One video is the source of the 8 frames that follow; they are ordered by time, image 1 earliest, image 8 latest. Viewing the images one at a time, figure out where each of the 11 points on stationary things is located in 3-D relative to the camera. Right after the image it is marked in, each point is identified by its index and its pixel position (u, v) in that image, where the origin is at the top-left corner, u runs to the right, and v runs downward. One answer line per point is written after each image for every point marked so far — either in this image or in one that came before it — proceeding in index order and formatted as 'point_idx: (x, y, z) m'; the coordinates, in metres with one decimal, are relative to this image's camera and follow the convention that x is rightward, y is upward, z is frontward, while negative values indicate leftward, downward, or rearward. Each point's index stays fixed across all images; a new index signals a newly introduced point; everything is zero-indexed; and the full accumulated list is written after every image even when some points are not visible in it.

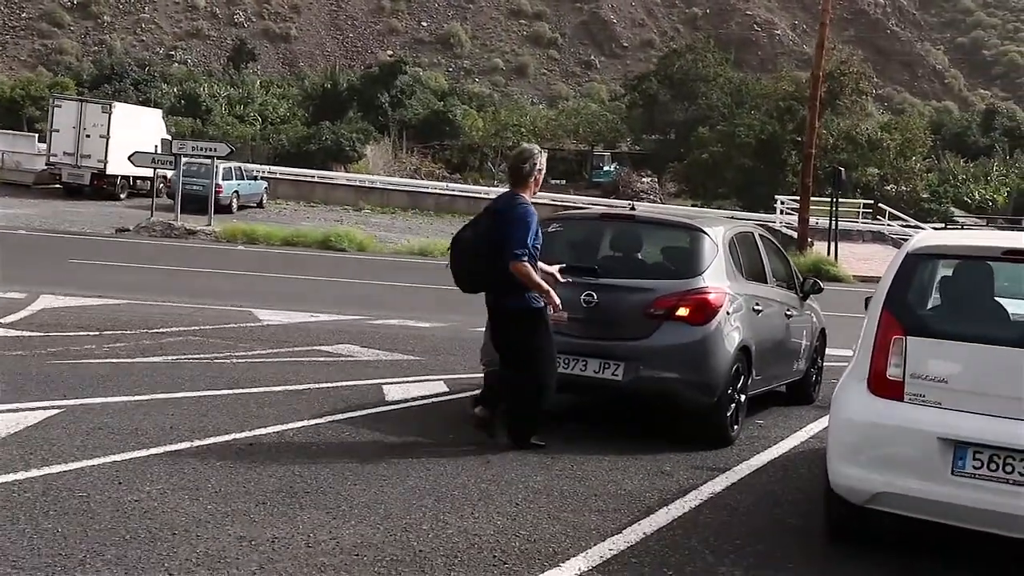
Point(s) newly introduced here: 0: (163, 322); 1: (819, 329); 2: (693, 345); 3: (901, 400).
0: (-3.8, -0.4, +12.5) m
1: (+2.6, -0.3, +9.6) m
2: (+1.1, -0.4, +6.9) m
3: (+1.6, -0.5, +4.8) m
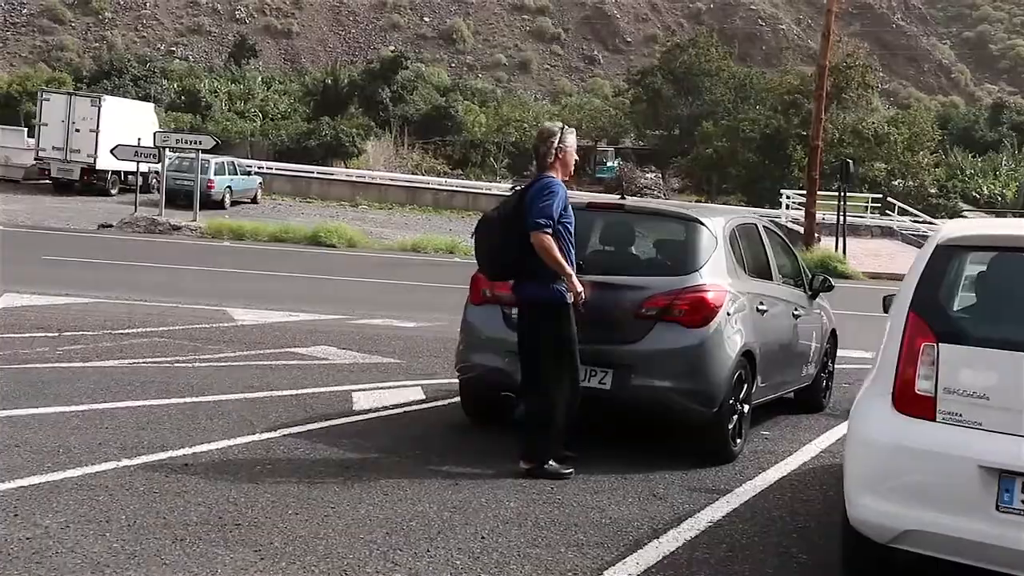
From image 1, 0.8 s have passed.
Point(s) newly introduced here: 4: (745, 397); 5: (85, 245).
0: (-3.9, -0.3, +11.7) m
1: (+2.5, -0.3, +8.8) m
2: (+1.0, -0.3, +6.2) m
3: (+1.5, -0.5, +4.1) m
4: (+1.4, -0.6, +6.7) m
5: (-7.1, +0.7, +18.9) m
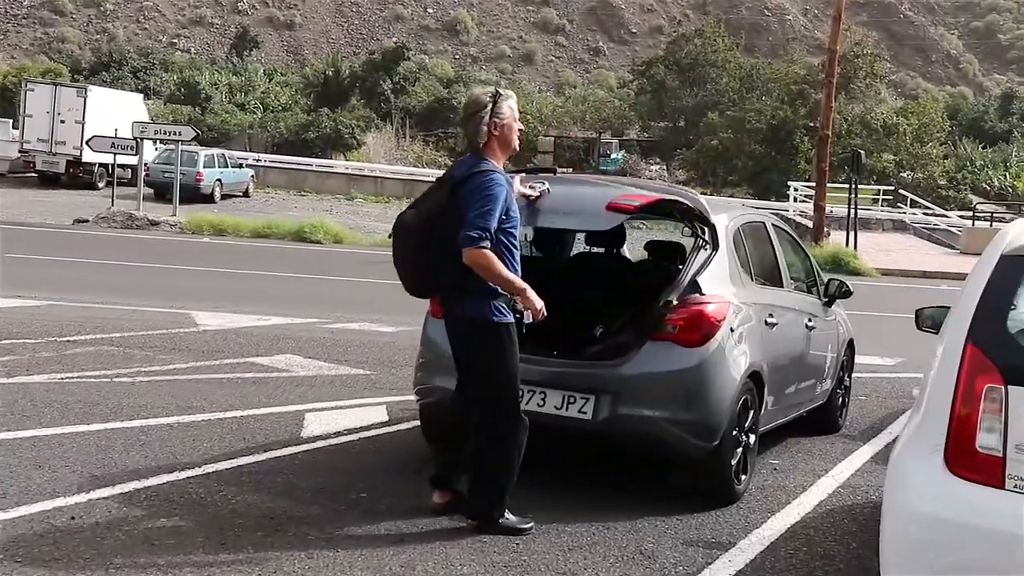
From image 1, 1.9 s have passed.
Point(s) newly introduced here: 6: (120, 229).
0: (-4.1, -0.4, +10.8) m
1: (+2.3, -0.4, +7.8) m
2: (+0.8, -0.4, +5.2) m
3: (+1.3, -0.5, +3.1) m
4: (+1.2, -0.7, +5.7) m
5: (-7.2, +0.7, +17.9) m
6: (-6.8, +1.0, +19.7) m
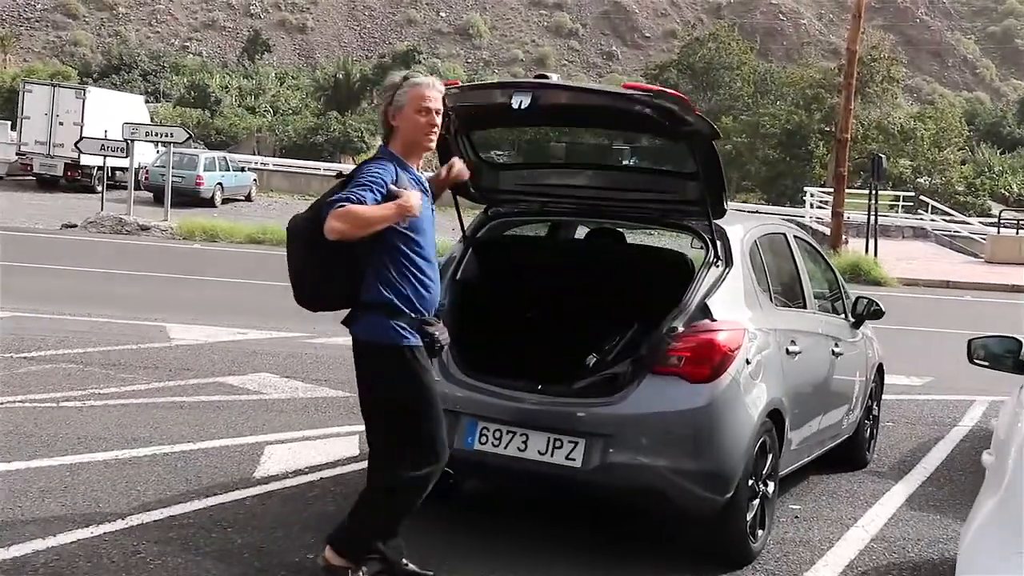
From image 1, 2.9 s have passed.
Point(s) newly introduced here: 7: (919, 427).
0: (-4.1, -0.5, +10.0) m
1: (+2.2, -0.5, +7.0) m
2: (+0.7, -0.5, +4.4) m
3: (+1.2, -0.6, +2.3) m
4: (+1.1, -0.8, +4.9) m
5: (-7.1, +0.6, +17.2) m
6: (-6.7, +0.9, +19.0) m
7: (+2.9, -1.0, +8.1) m
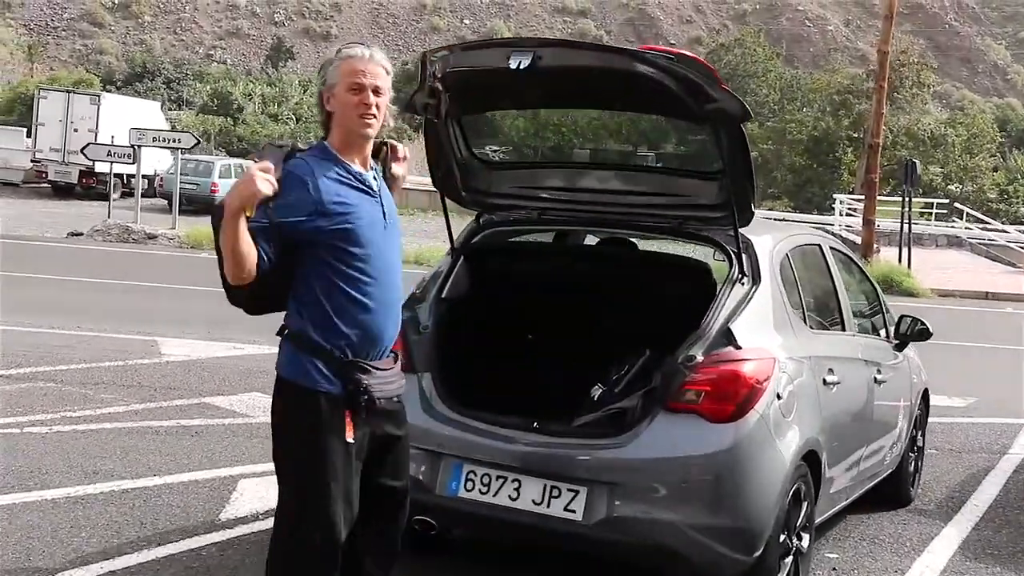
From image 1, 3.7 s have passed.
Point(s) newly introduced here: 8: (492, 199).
0: (-4.0, -0.6, +9.4) m
1: (+2.2, -0.6, +6.3) m
2: (+0.7, -0.6, +3.7) m
3: (+1.1, -0.7, +1.6) m
4: (+1.1, -0.9, +4.2) m
5: (-6.9, +0.5, +16.7) m
6: (-6.4, +0.7, +18.5) m
7: (+2.9, -1.1, +7.4) m
8: (-0.1, +0.4, +5.1) m
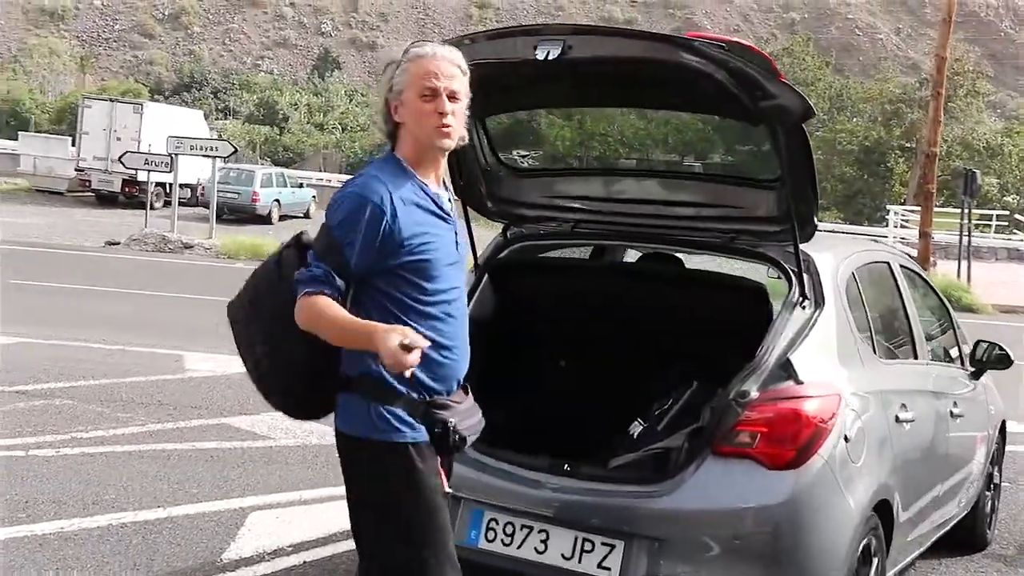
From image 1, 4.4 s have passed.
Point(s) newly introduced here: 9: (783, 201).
0: (-3.7, -0.7, +9.1) m
1: (+2.4, -0.7, +5.7) m
2: (+0.7, -0.6, +3.2) m
3: (+1.1, -0.7, +1.0) m
4: (+1.2, -0.9, +3.7) m
5: (-6.3, +0.3, +16.5) m
6: (-5.8, +0.6, +18.2) m
7: (+3.1, -1.2, +6.8) m
8: (+0.1, +0.3, +4.7) m
9: (+0.9, +0.3, +4.0) m
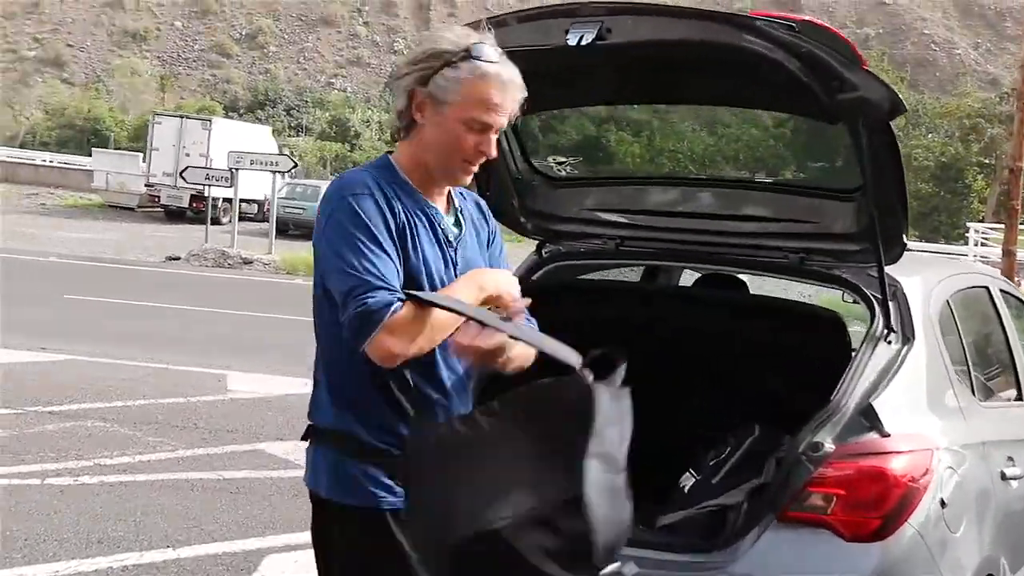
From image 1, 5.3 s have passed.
0: (-3.3, -0.8, +8.8) m
1: (+2.6, -0.8, +5.0) m
2: (+0.8, -0.7, +2.6) m
3: (+1.0, -0.8, +0.4) m
4: (+1.2, -1.0, +3.1) m
5: (-5.4, +0.1, +16.3) m
6: (-4.8, +0.3, +18.0) m
7: (+3.4, -1.4, +6.0) m
8: (+0.2, +0.2, +4.1) m
9: (+1.0, +0.2, +3.4) m
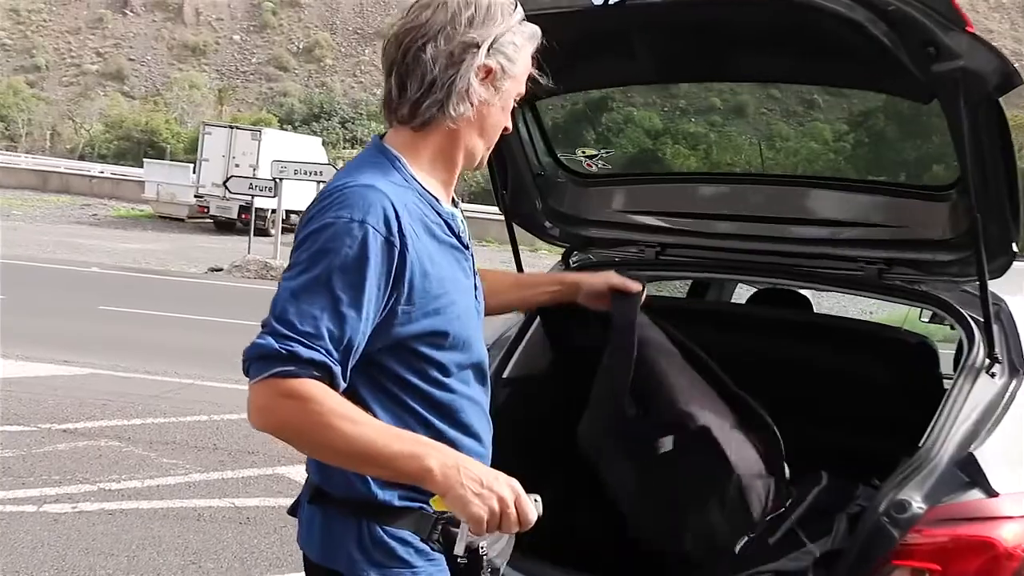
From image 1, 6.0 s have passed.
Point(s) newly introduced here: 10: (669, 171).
0: (-3.0, -0.9, +8.4) m
1: (+2.7, -0.9, +4.3) m
2: (+0.8, -0.7, +2.0) m
3: (+0.9, -0.8, -0.2) m
4: (+1.3, -1.1, +2.5) m
5: (-4.7, 0.0, +16.0) m
6: (-4.0, +0.1, +17.7) m
7: (+3.6, -1.5, +5.3) m
8: (+0.3, +0.2, +3.6) m
9: (+1.1, +0.2, +2.8) m
10: (+0.5, +0.3, +3.4) m
